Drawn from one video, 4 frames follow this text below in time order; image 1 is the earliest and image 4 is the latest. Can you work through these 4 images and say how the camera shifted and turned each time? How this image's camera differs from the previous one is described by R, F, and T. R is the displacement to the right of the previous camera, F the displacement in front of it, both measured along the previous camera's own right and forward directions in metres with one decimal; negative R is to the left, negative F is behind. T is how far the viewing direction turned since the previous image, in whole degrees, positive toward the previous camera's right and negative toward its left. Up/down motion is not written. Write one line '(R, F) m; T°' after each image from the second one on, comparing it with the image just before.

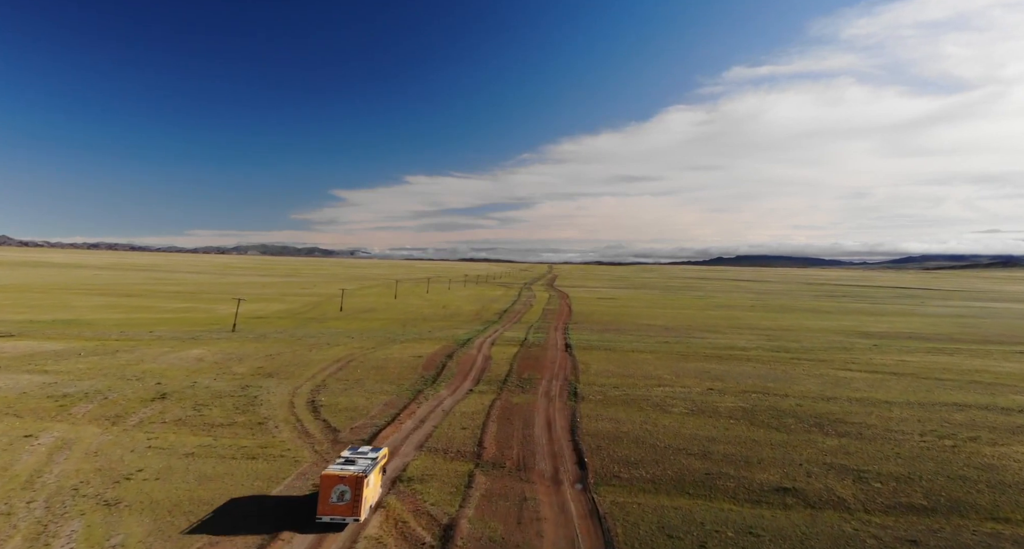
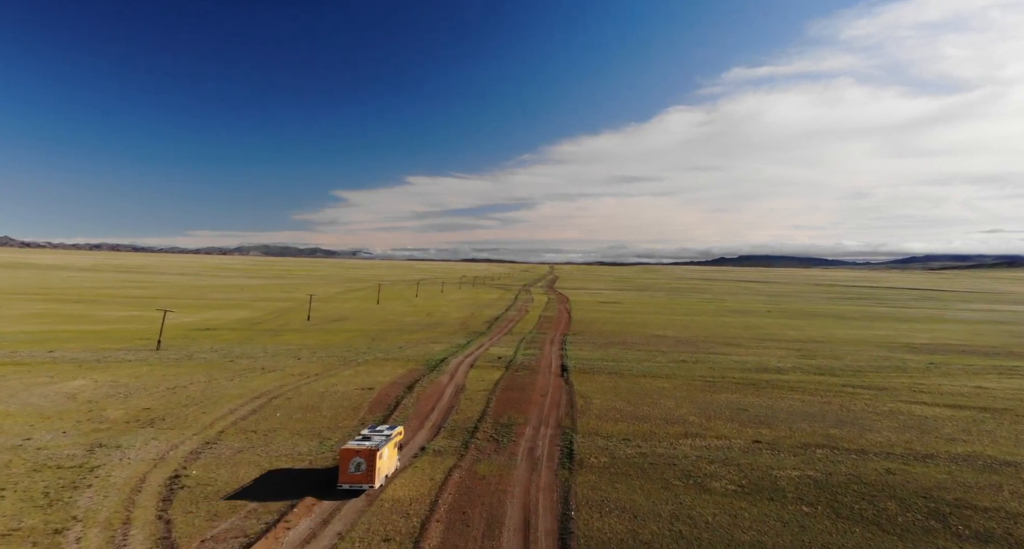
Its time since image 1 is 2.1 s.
(+1.4, +8.4) m; 0°
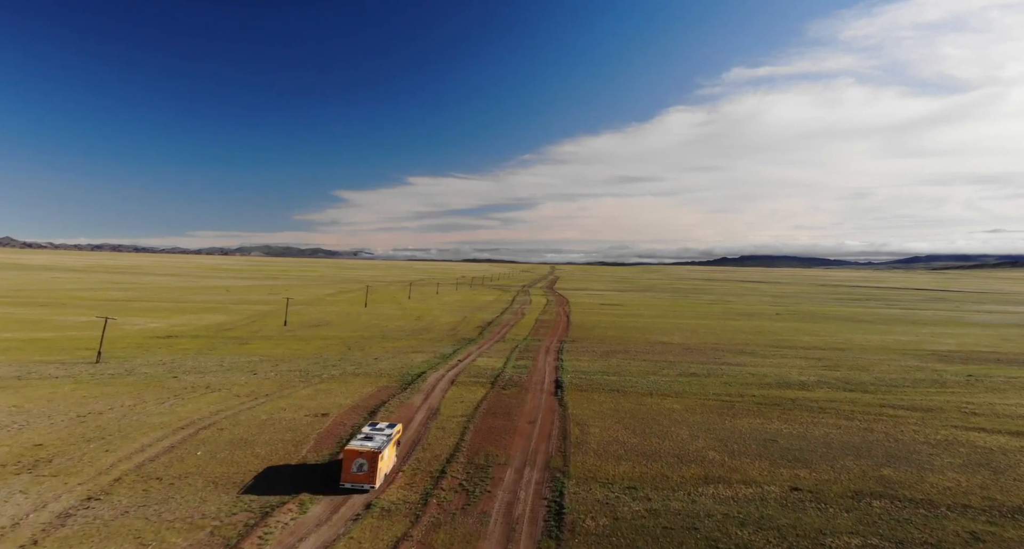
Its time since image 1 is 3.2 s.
(+1.0, +4.6) m; 0°
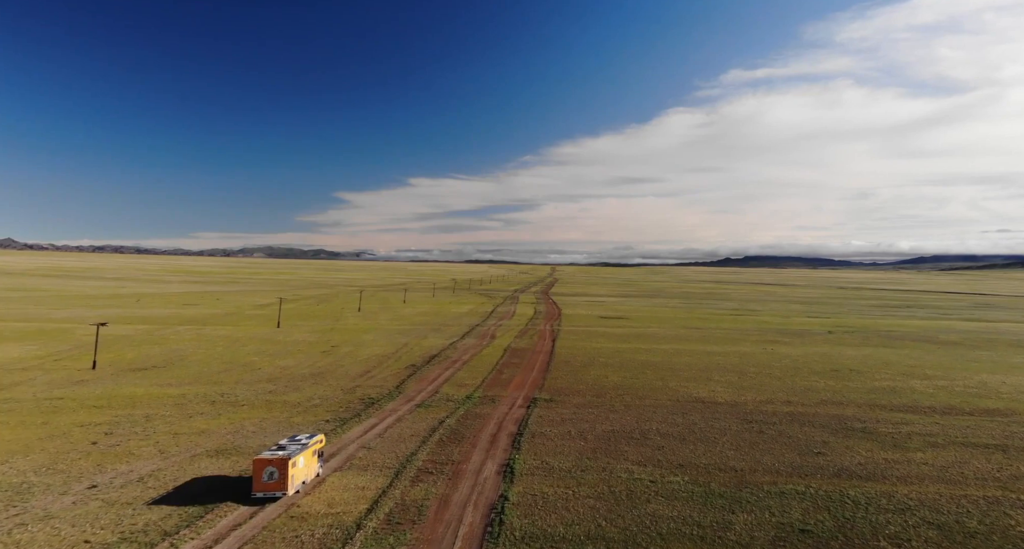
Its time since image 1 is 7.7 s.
(+4.5, +21.6) m; 0°
